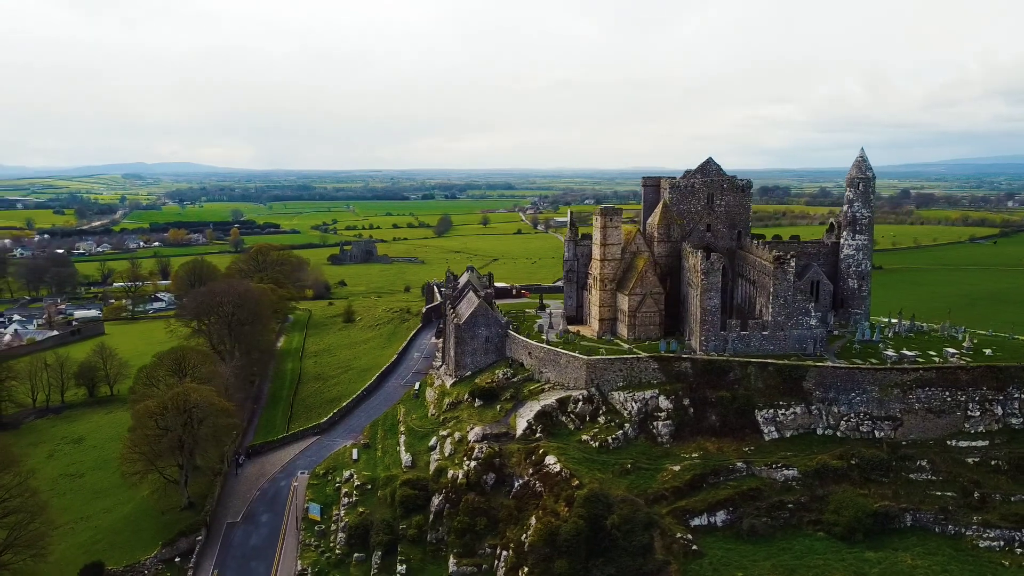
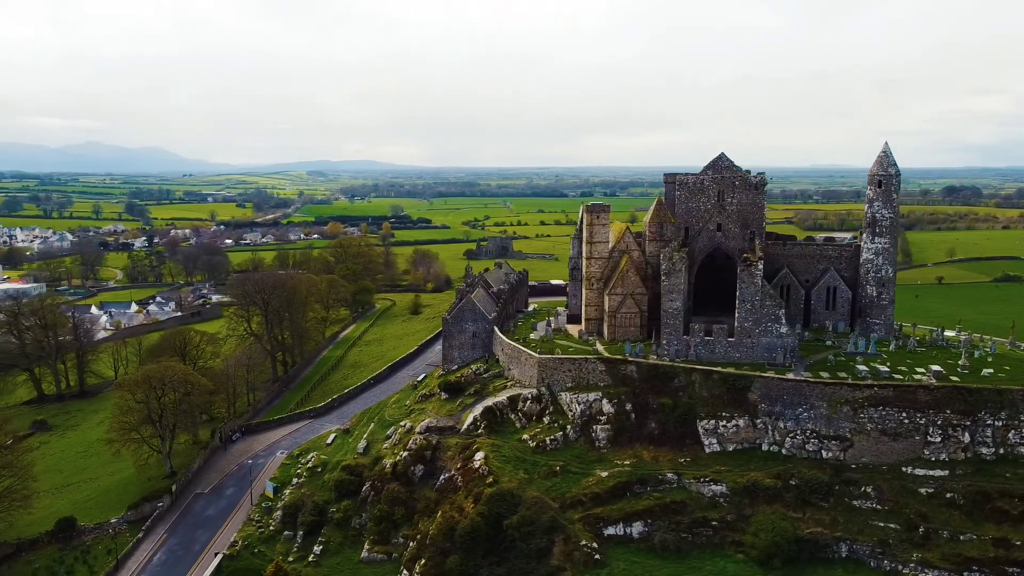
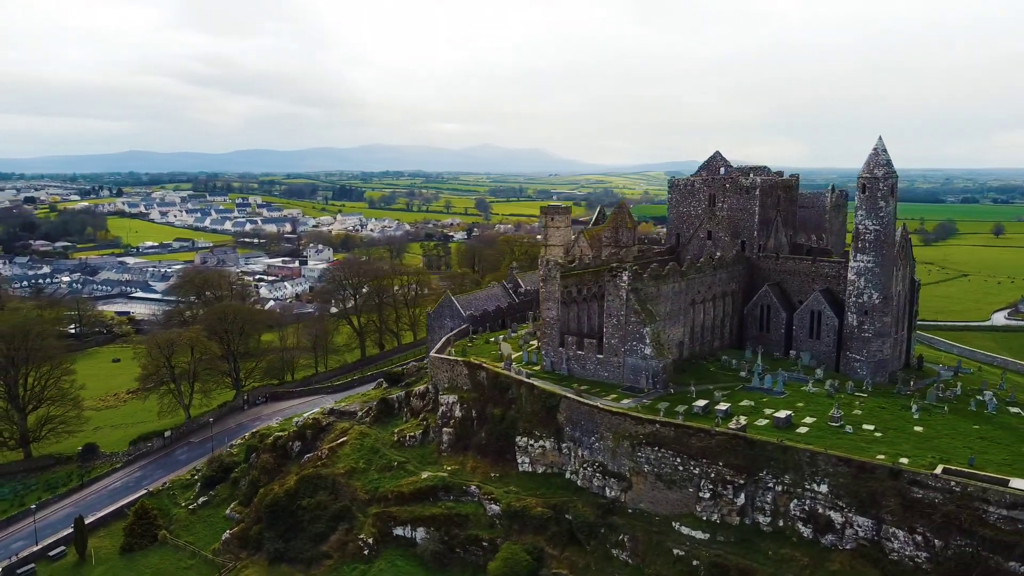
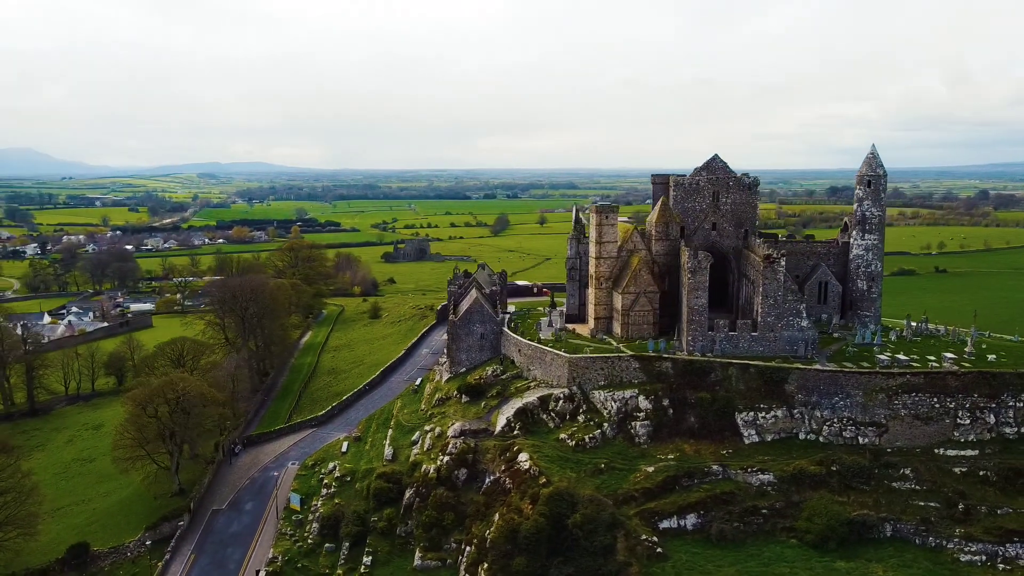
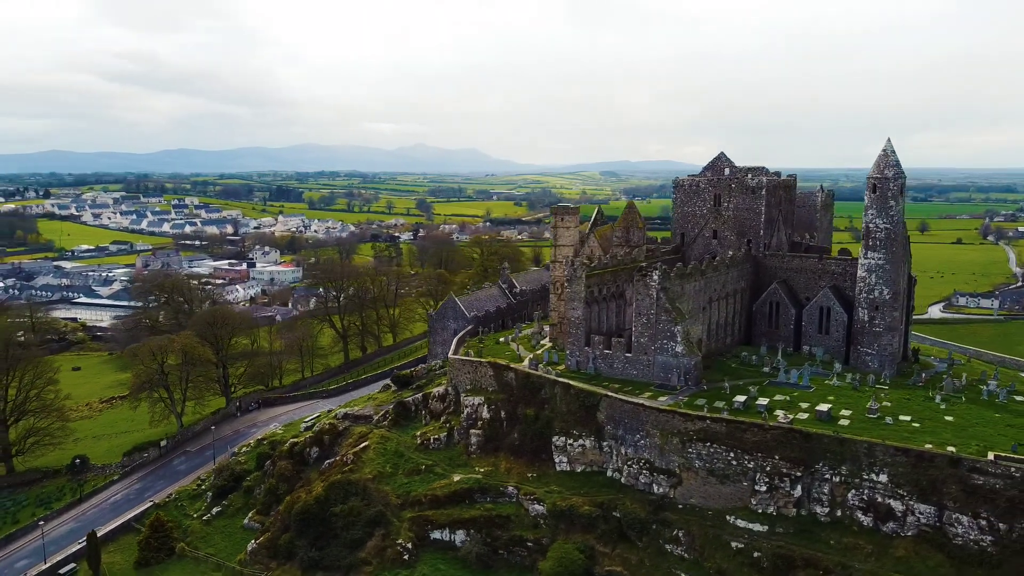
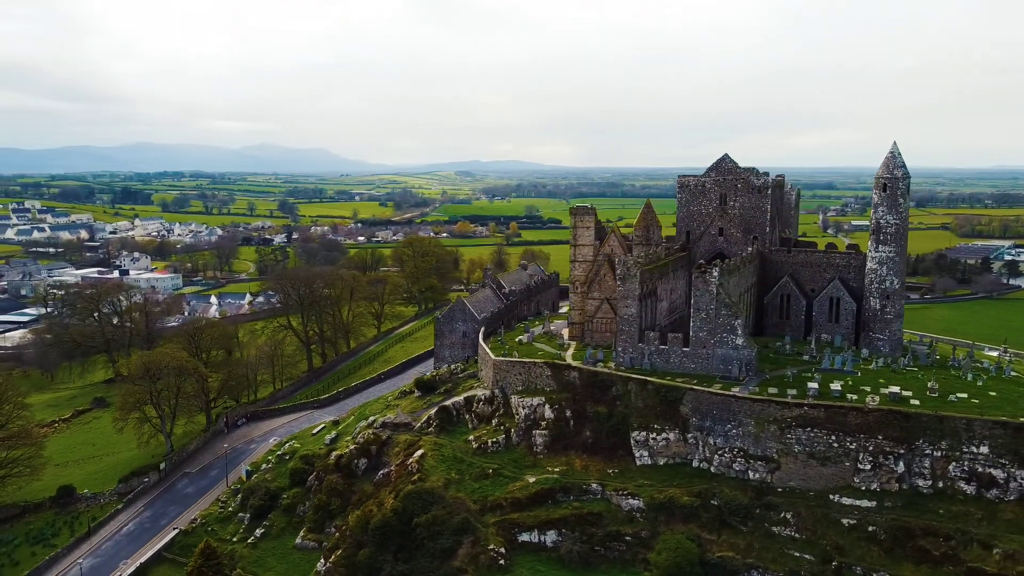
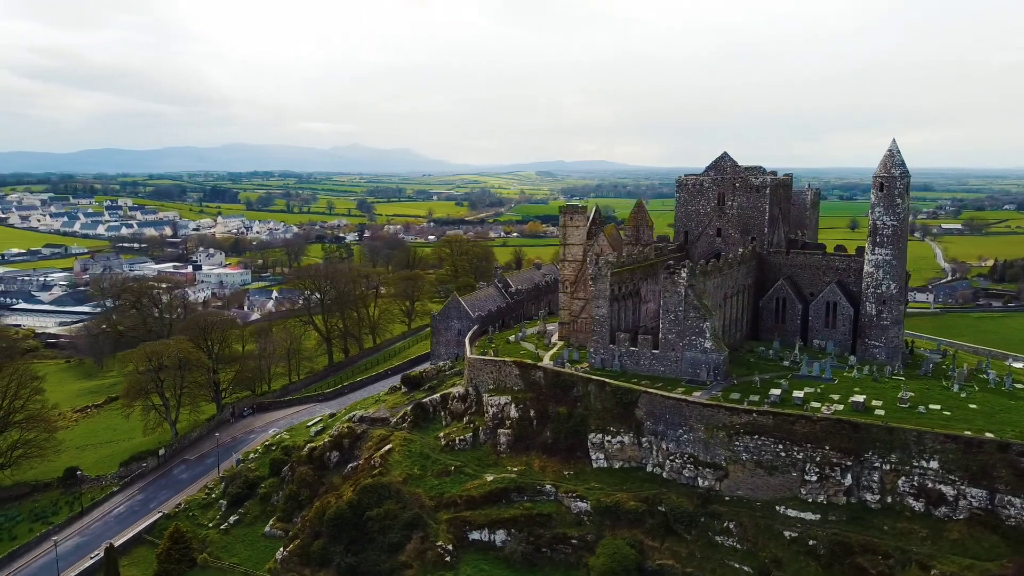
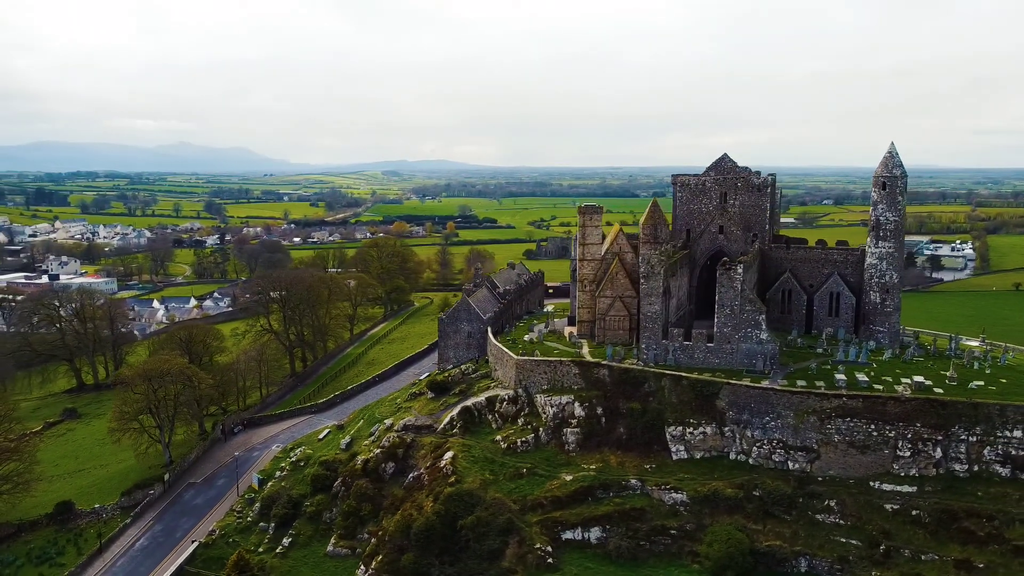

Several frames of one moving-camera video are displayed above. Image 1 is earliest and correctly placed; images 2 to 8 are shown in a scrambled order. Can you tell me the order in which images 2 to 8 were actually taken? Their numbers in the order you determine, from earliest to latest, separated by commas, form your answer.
4, 2, 8, 6, 7, 5, 3
